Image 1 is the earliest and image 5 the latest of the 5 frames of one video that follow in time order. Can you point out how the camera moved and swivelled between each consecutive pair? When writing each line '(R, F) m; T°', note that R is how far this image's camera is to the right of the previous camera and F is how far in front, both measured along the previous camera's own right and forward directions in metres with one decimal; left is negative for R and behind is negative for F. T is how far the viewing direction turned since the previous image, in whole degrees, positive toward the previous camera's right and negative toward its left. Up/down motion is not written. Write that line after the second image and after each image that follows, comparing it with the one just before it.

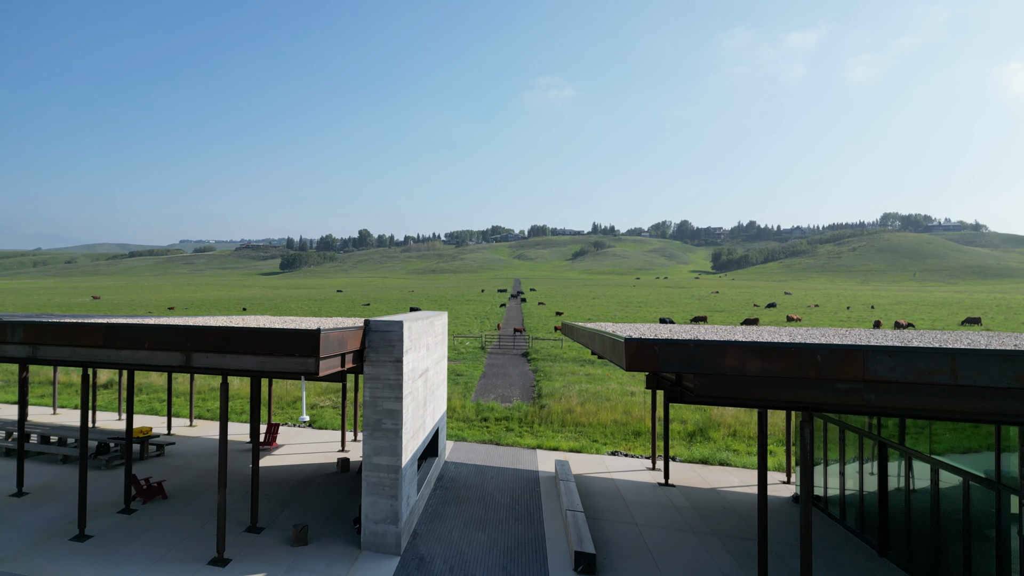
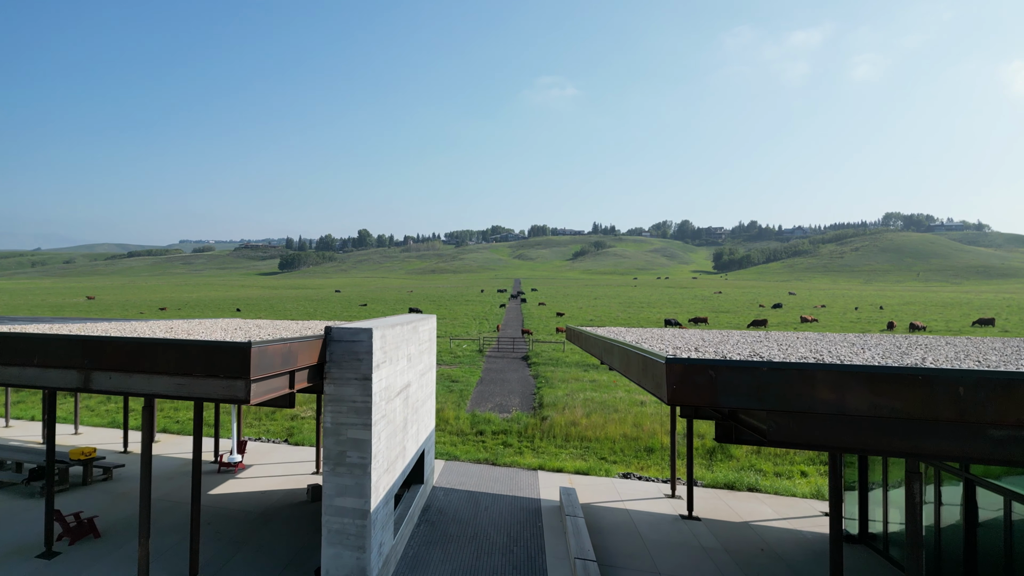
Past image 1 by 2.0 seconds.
(+0.1, +2.0) m; 0°
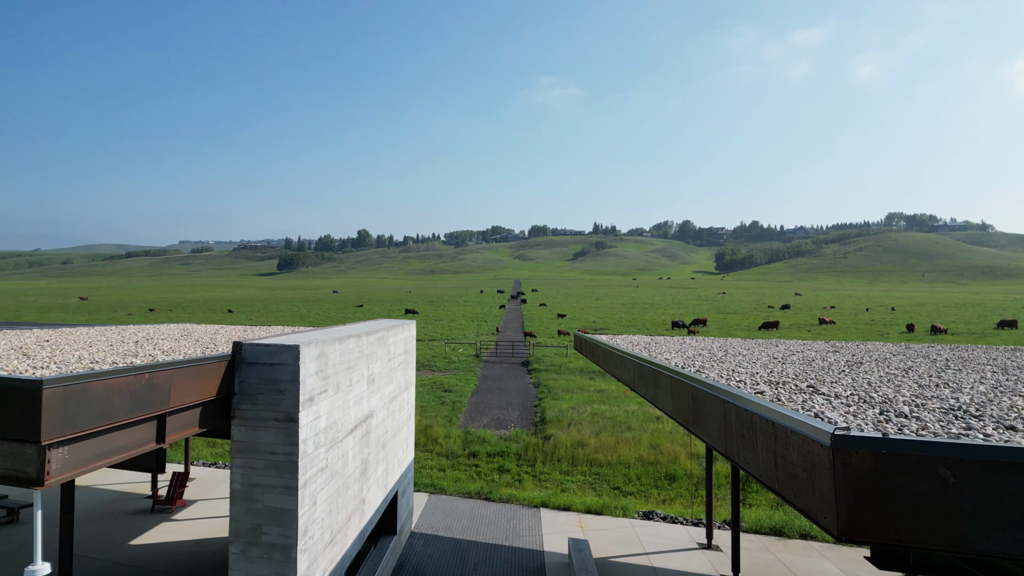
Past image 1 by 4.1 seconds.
(+0.1, +2.6) m; 0°
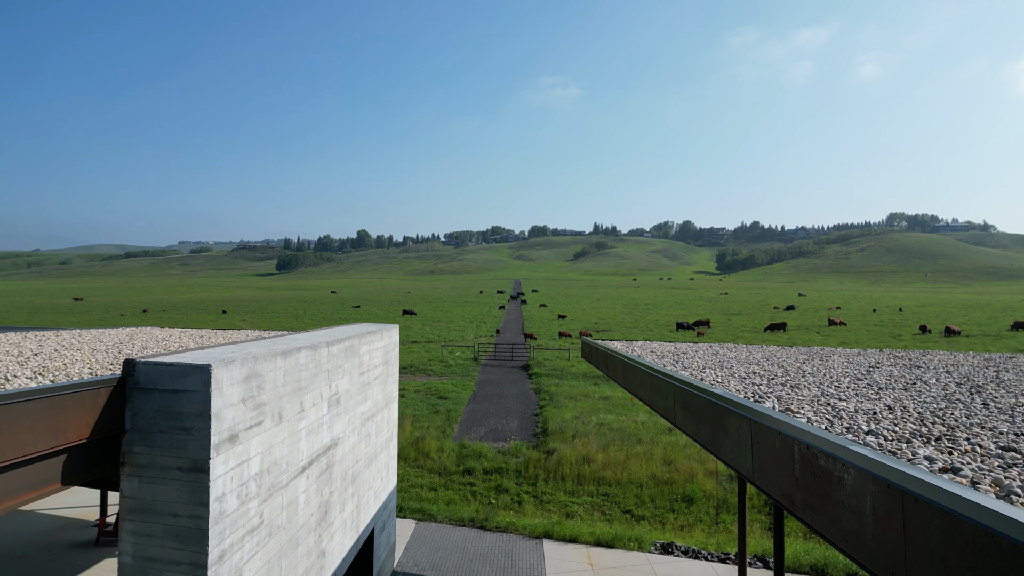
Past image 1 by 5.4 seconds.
(0.0, +1.6) m; 0°
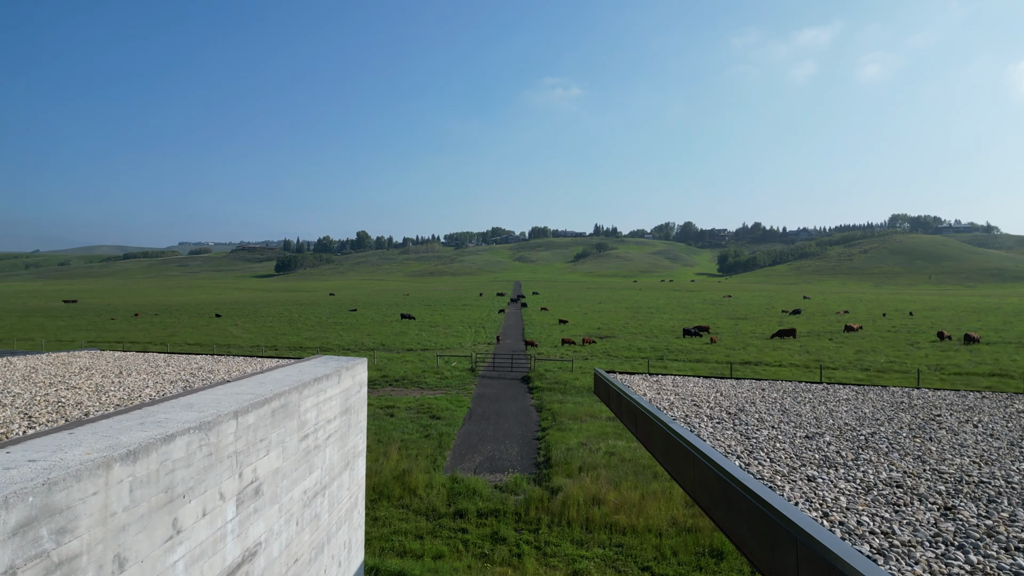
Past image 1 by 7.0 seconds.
(0.0, +2.0) m; 0°
